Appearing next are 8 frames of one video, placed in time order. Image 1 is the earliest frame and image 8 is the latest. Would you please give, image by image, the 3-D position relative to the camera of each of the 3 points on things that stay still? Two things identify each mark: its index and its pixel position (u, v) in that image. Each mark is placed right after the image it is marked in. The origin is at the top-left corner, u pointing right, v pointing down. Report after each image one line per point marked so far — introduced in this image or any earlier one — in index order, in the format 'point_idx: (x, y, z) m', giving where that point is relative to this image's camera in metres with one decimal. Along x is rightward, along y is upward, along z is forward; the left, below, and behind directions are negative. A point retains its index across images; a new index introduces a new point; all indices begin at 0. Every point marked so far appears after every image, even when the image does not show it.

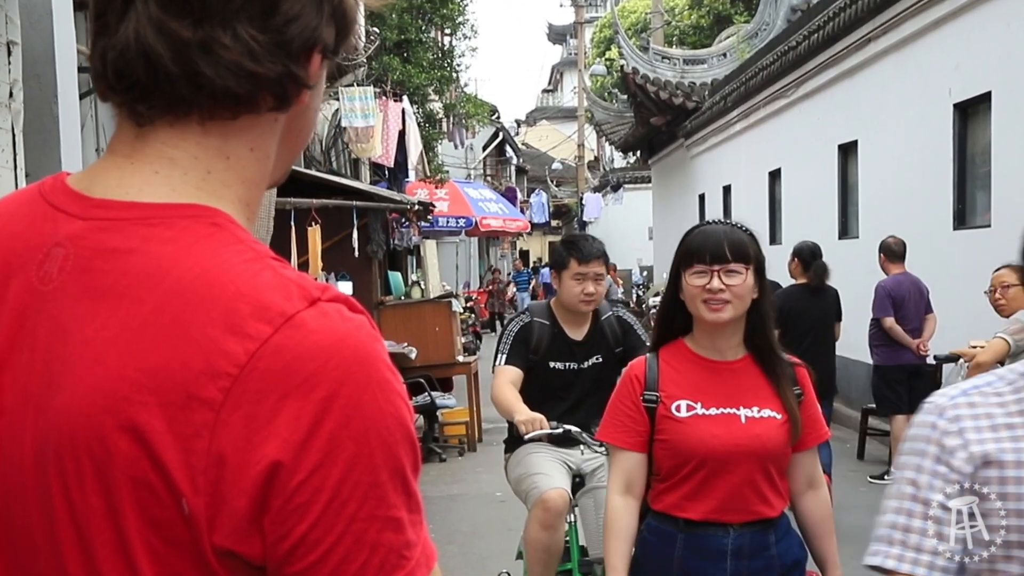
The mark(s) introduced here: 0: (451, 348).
0: (-0.5, -0.4, +11.7) m
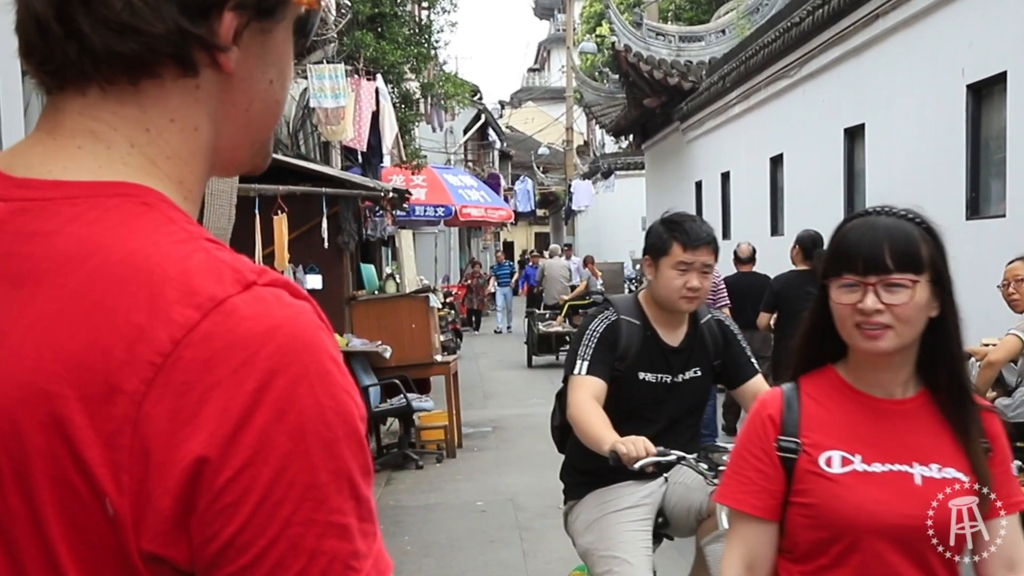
0: (-0.6, -0.4, +10.8) m
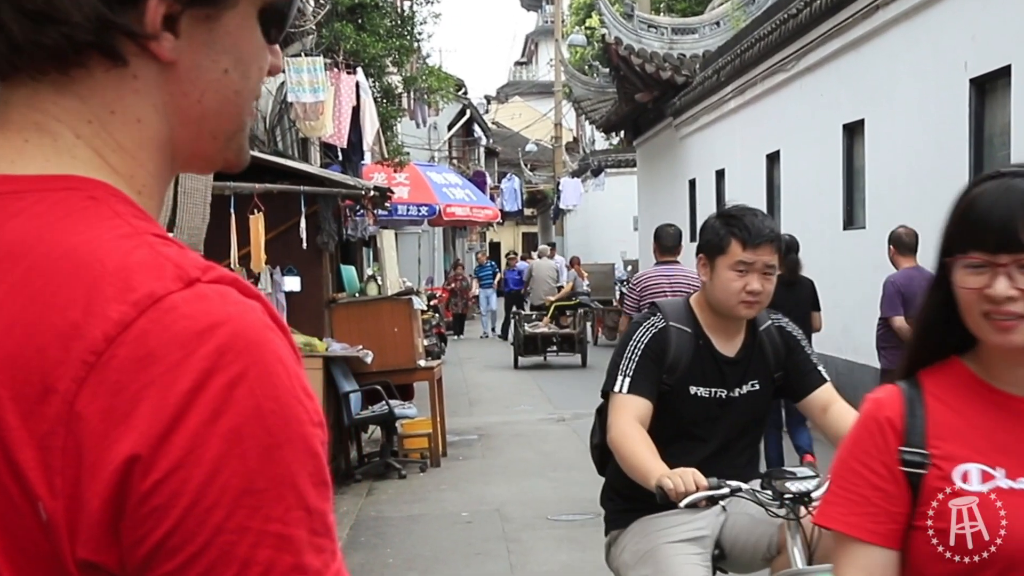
0: (-0.7, -0.4, +10.4) m
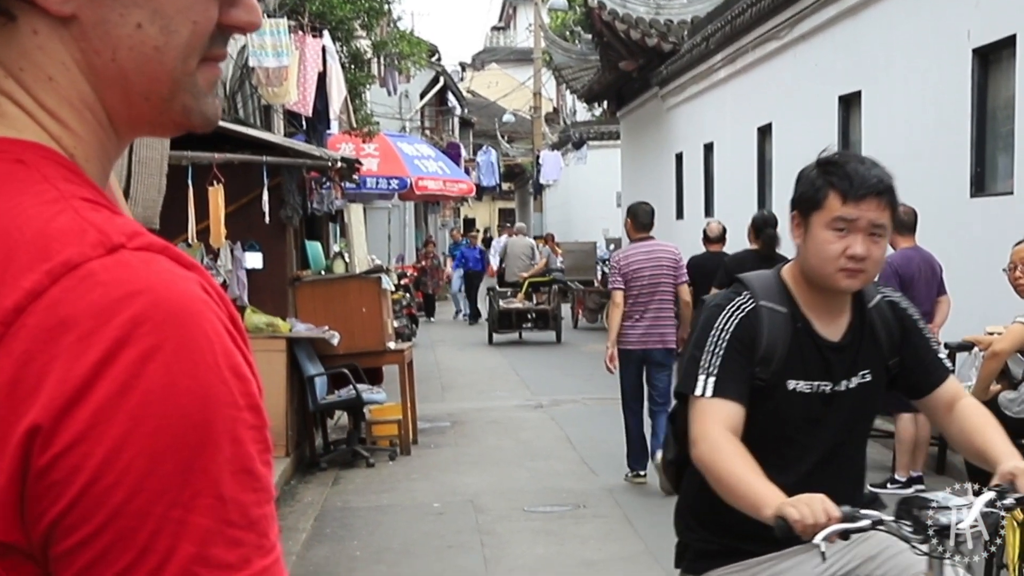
0: (-0.8, -0.3, +9.8) m
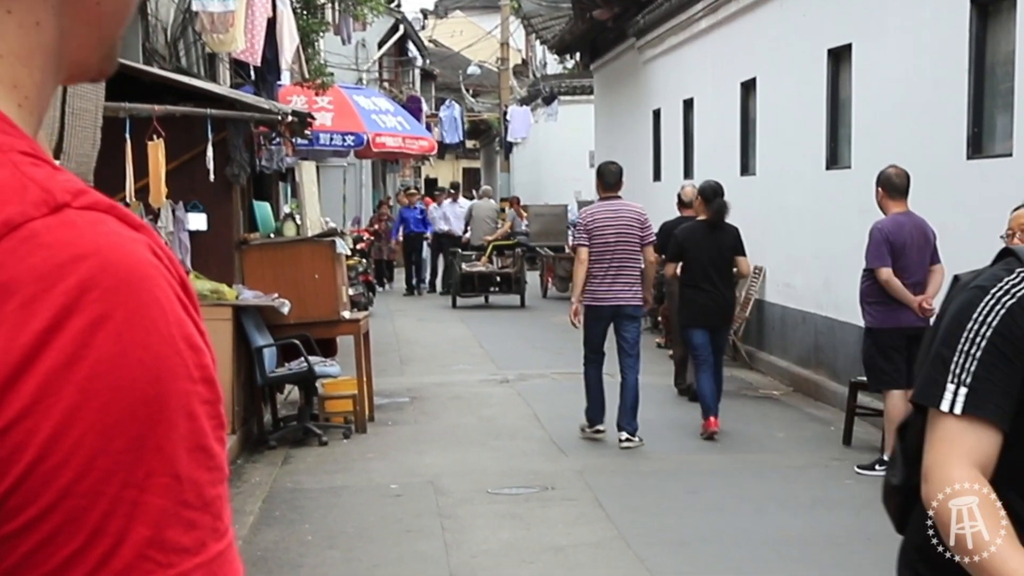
0: (-1.0, -0.1, +9.1) m
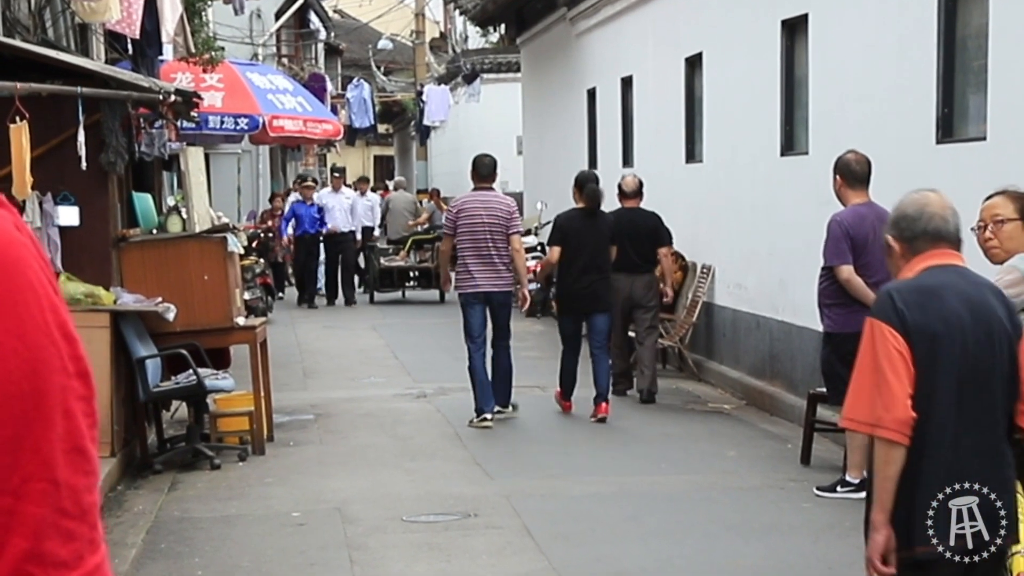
0: (-1.5, -0.1, +8.1) m
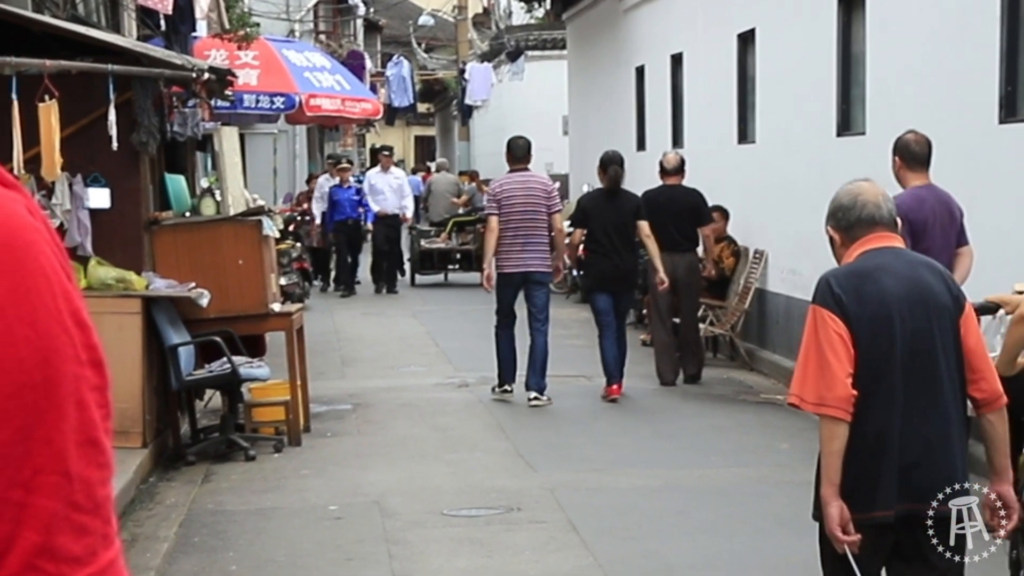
0: (-1.3, 0.0, +7.8) m
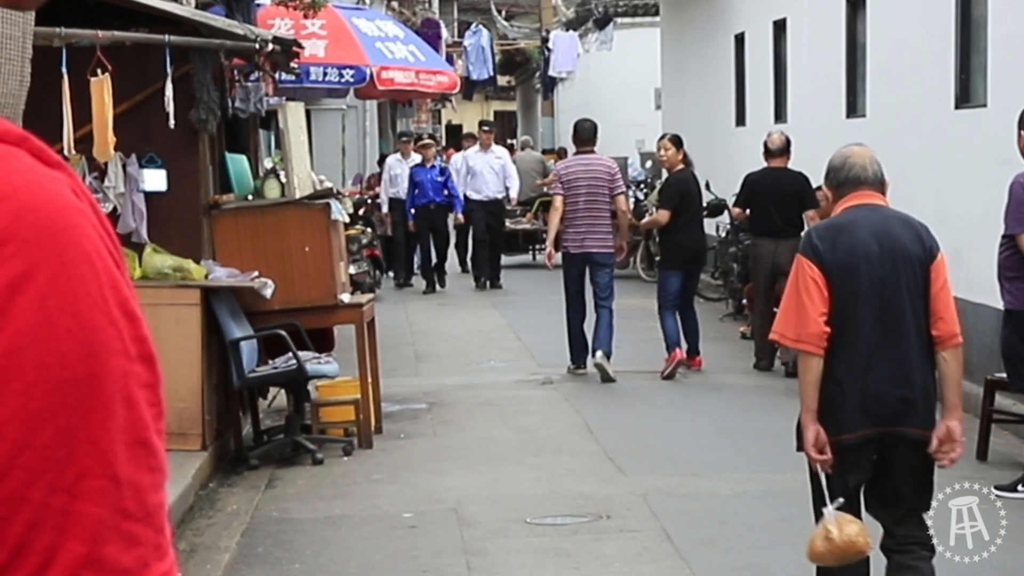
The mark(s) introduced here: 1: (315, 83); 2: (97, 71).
0: (-0.8, 0.0, +7.2) m
1: (-1.5, +1.4, +12.3) m
2: (-1.8, +0.9, +6.7) m
